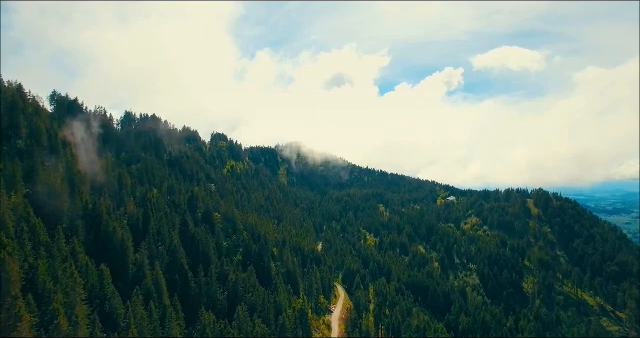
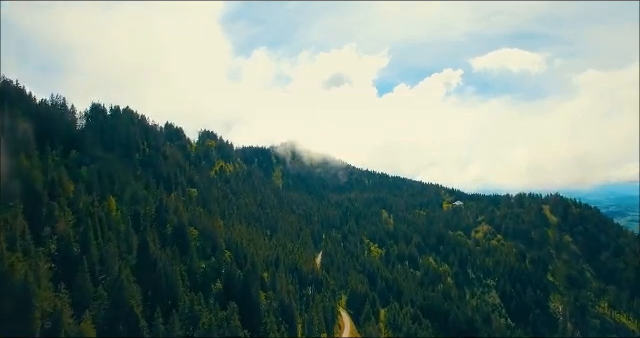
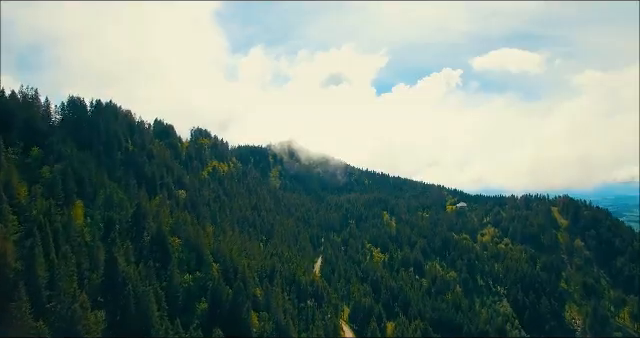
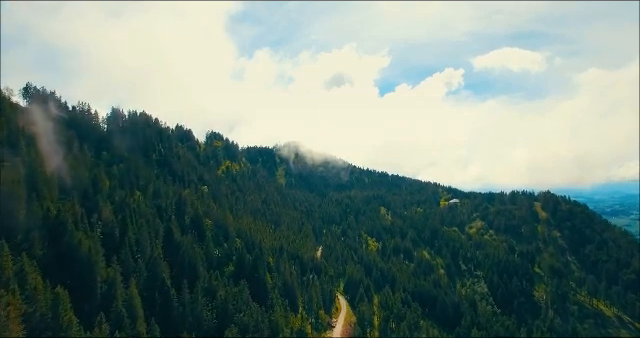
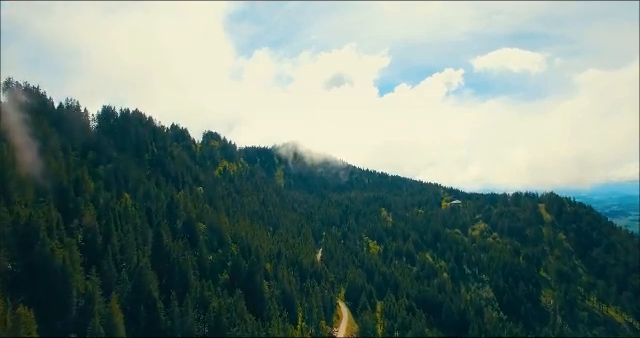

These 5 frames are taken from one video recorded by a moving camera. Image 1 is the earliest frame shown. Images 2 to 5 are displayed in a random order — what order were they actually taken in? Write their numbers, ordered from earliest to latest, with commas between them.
4, 5, 2, 3
